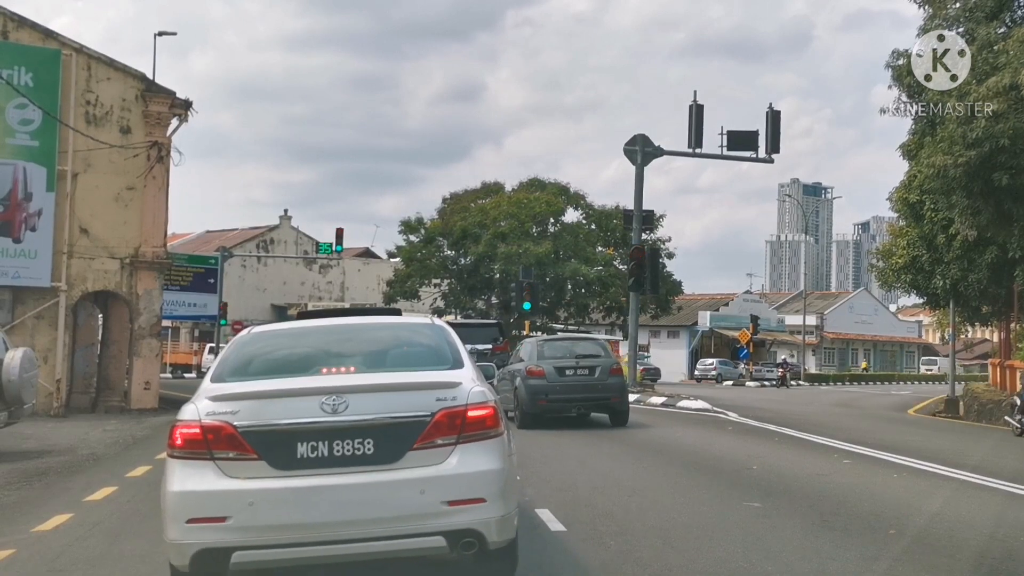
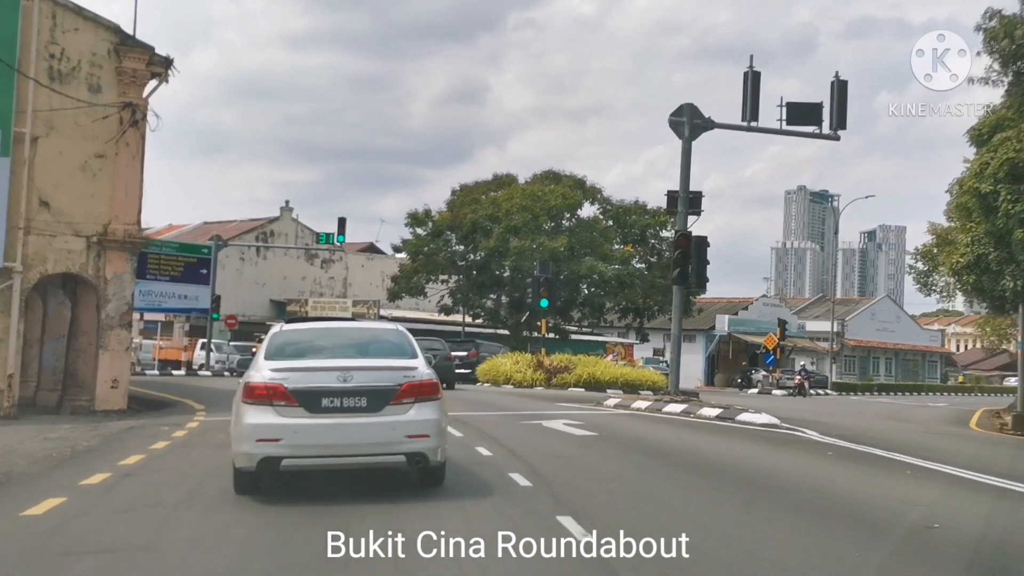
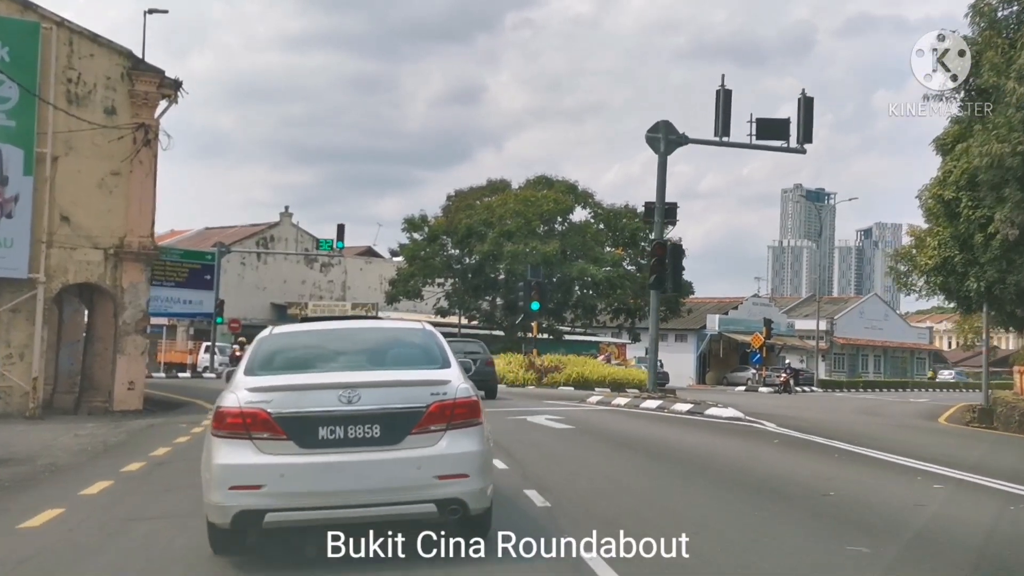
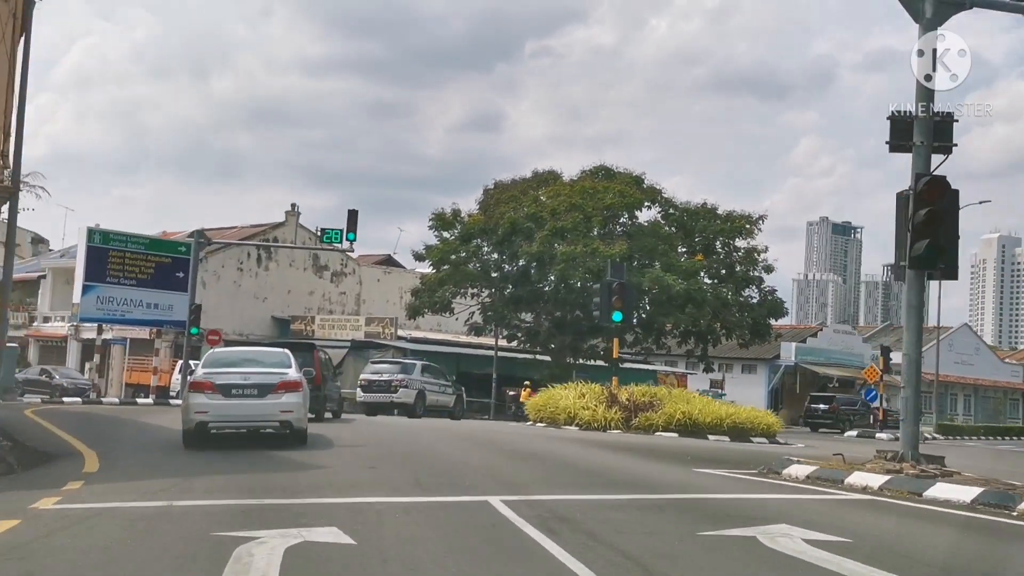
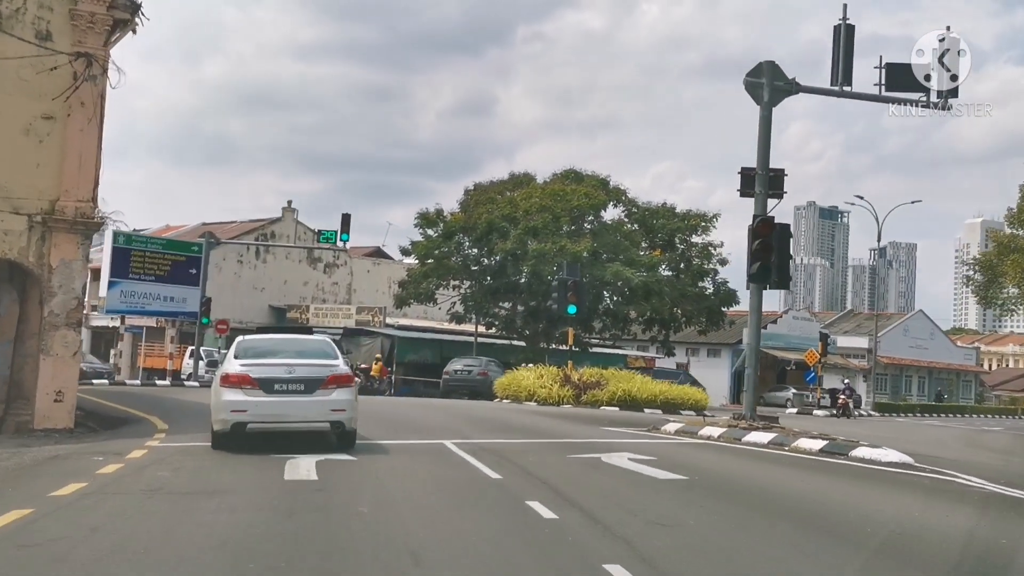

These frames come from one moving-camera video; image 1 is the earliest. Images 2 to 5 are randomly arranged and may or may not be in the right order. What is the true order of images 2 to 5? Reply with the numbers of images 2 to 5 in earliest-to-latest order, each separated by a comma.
3, 2, 5, 4
